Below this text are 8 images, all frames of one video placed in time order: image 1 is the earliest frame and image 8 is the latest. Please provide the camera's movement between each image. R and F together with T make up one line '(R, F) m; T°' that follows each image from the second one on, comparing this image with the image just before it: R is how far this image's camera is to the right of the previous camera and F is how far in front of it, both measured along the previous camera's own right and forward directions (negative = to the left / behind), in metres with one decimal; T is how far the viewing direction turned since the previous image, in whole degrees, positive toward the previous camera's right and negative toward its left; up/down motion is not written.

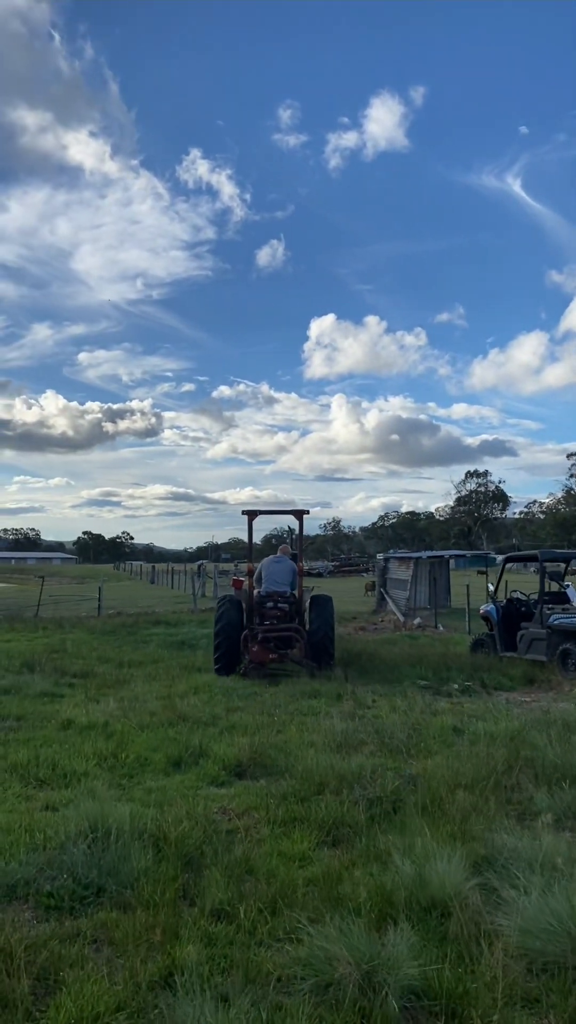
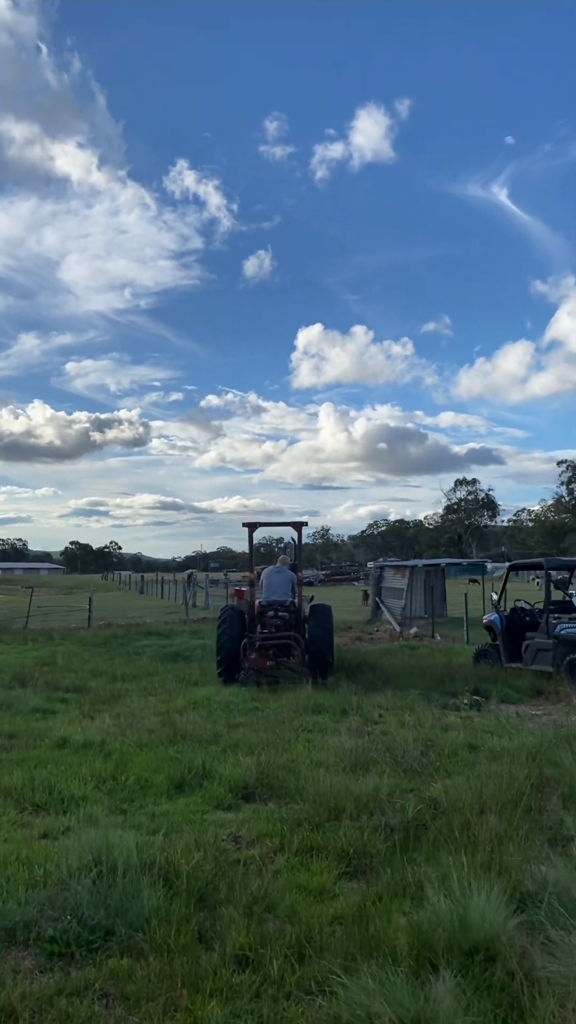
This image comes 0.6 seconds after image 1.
(-0.2, +0.3) m; +1°
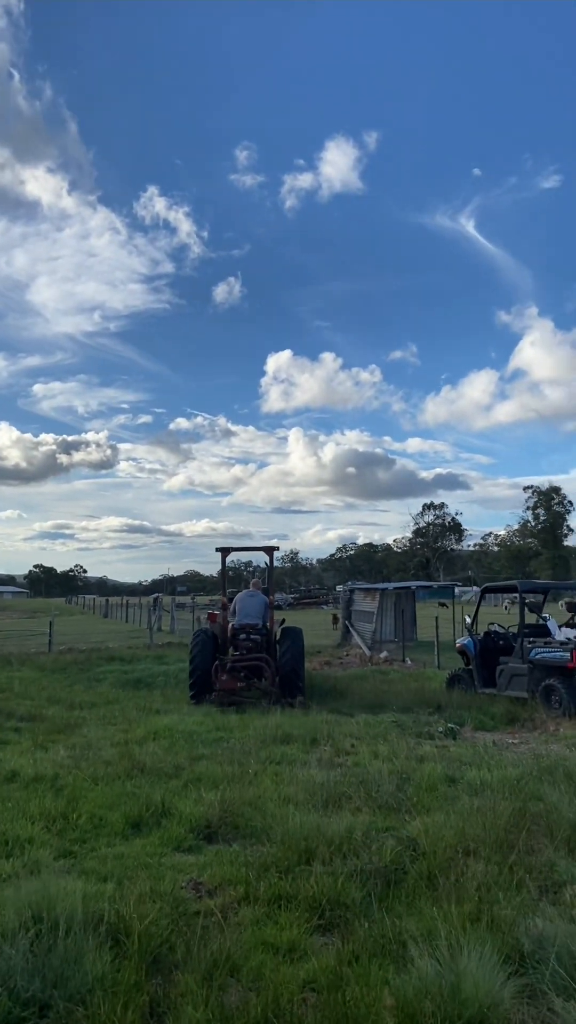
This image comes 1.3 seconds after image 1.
(0.0, +0.4) m; +2°
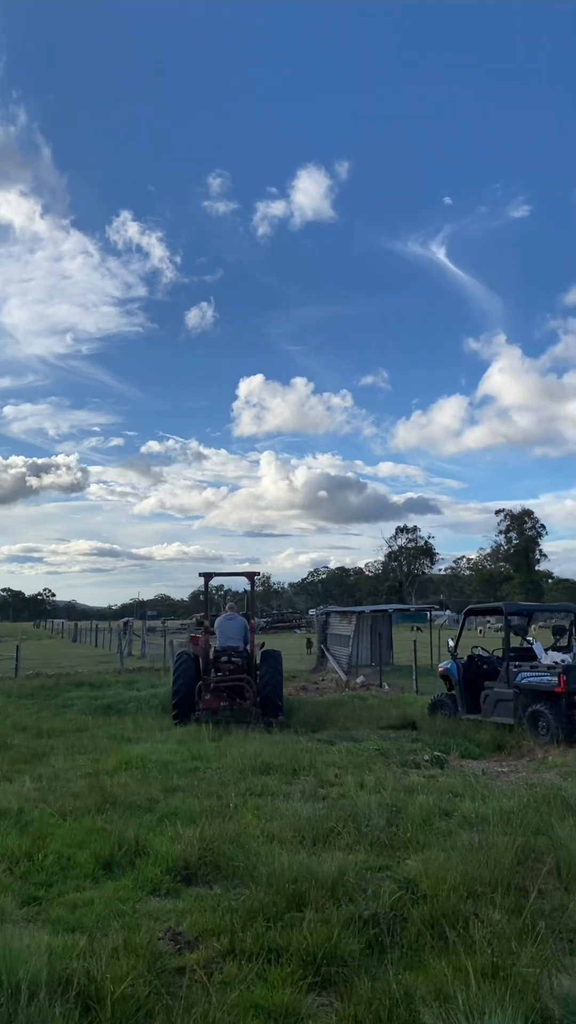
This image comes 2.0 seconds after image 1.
(-0.1, +0.4) m; +2°
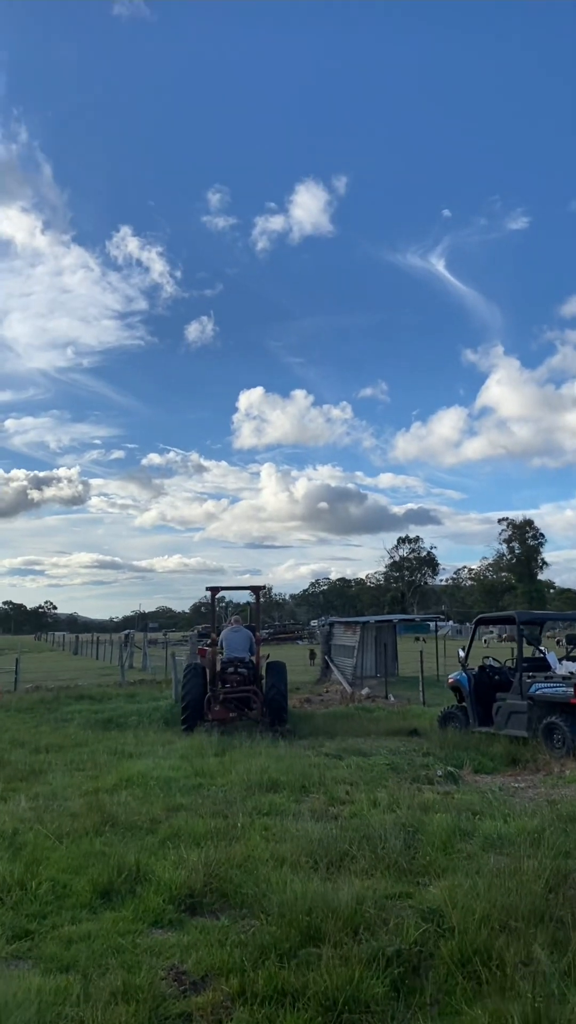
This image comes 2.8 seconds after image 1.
(-0.1, +0.3) m; 0°
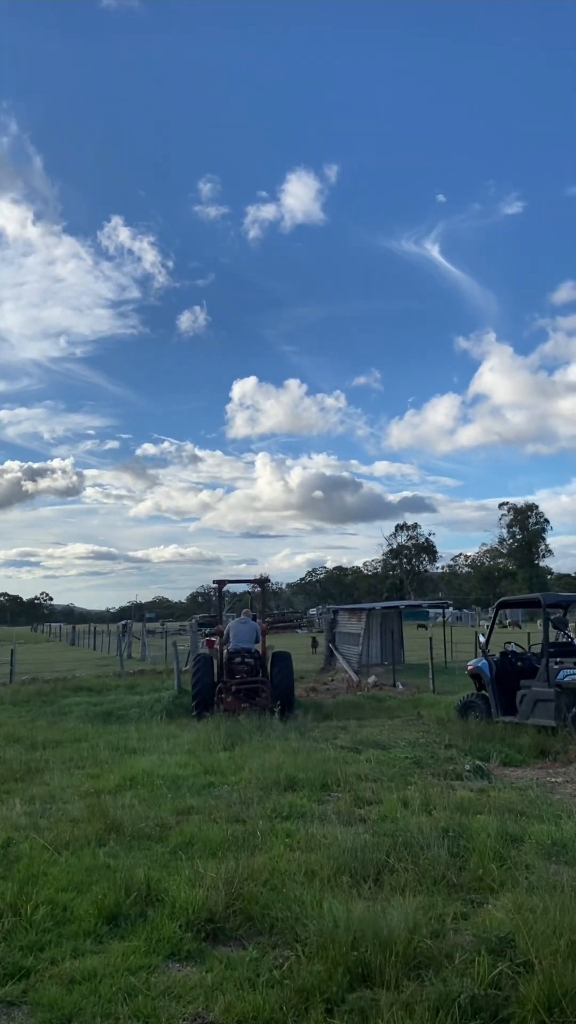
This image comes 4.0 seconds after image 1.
(-0.2, +0.7) m; 0°
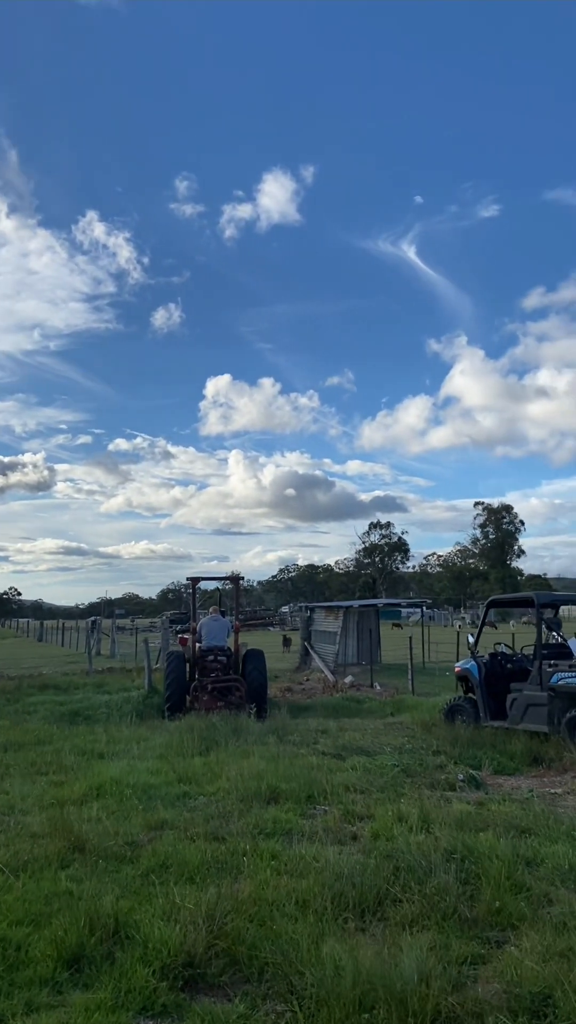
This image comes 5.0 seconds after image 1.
(-0.1, +0.6) m; +2°
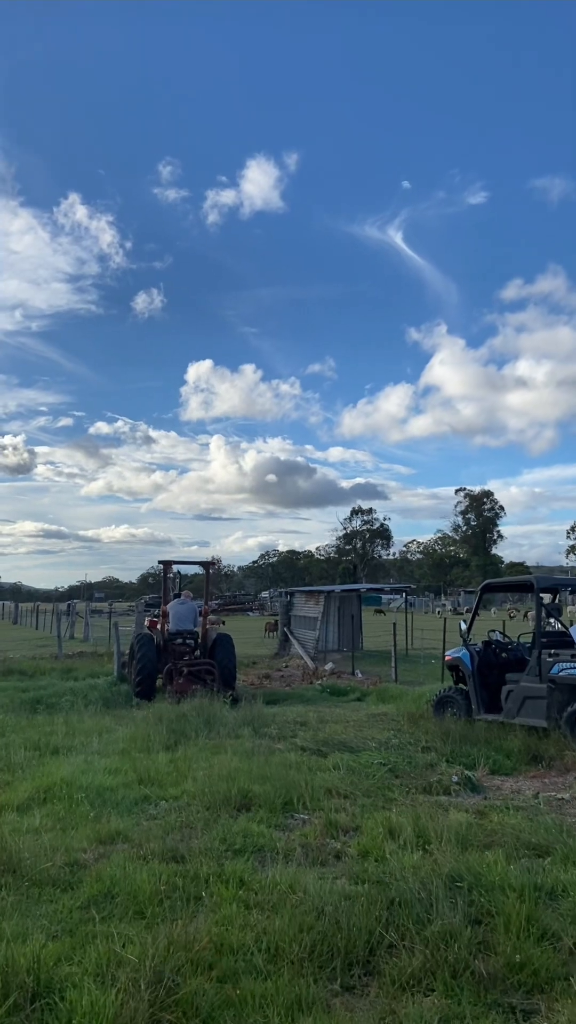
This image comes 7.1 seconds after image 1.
(0.0, +0.9) m; +1°
